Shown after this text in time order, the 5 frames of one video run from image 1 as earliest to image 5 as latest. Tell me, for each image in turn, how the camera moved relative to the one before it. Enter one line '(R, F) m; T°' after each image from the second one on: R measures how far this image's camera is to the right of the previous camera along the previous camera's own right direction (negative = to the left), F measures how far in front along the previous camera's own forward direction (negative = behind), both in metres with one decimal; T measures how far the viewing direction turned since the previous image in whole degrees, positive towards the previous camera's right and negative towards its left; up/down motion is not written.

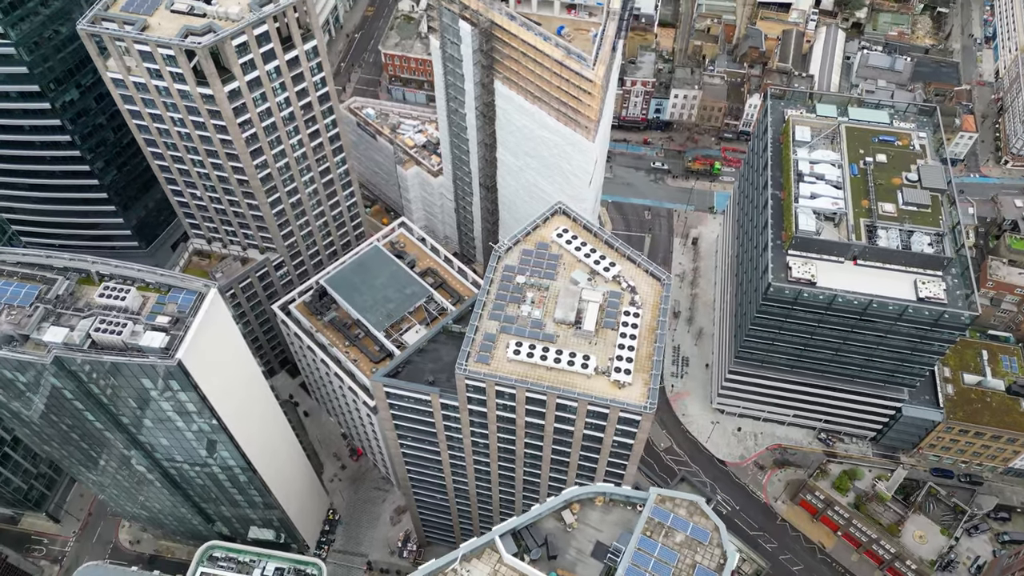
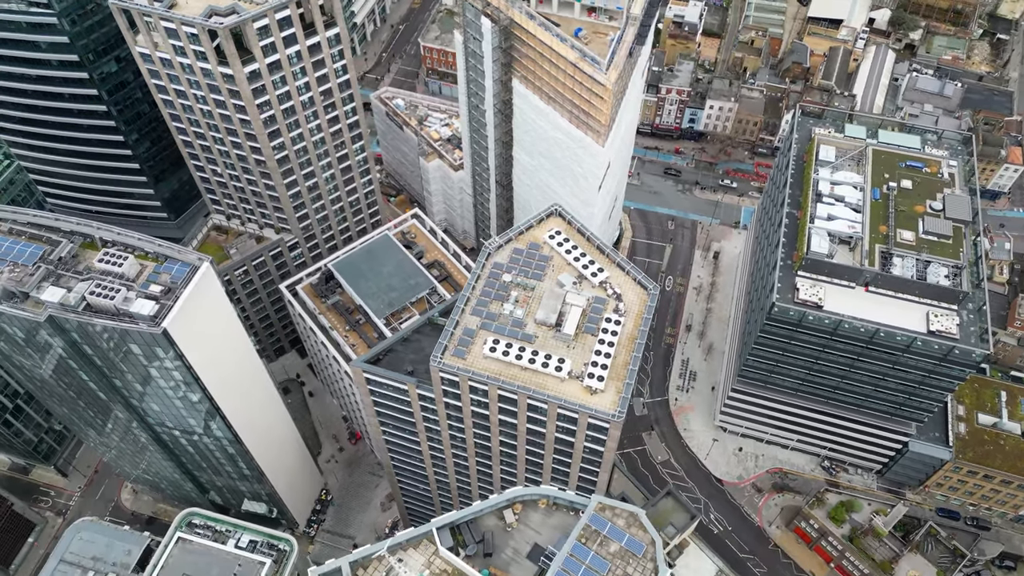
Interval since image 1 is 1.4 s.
(+8.7, +0.1) m; -3°
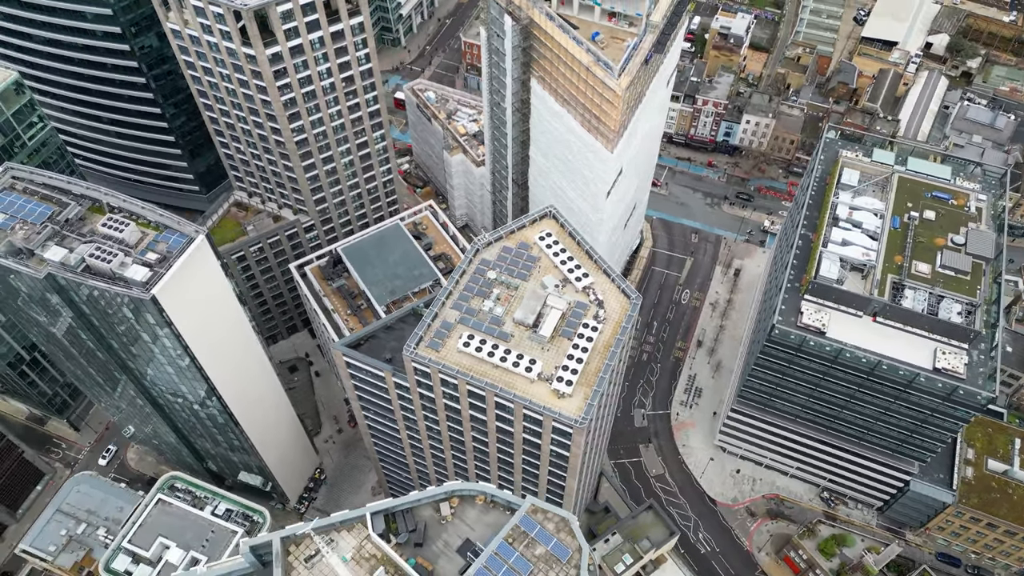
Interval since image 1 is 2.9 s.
(+9.5, +0.1) m; -4°
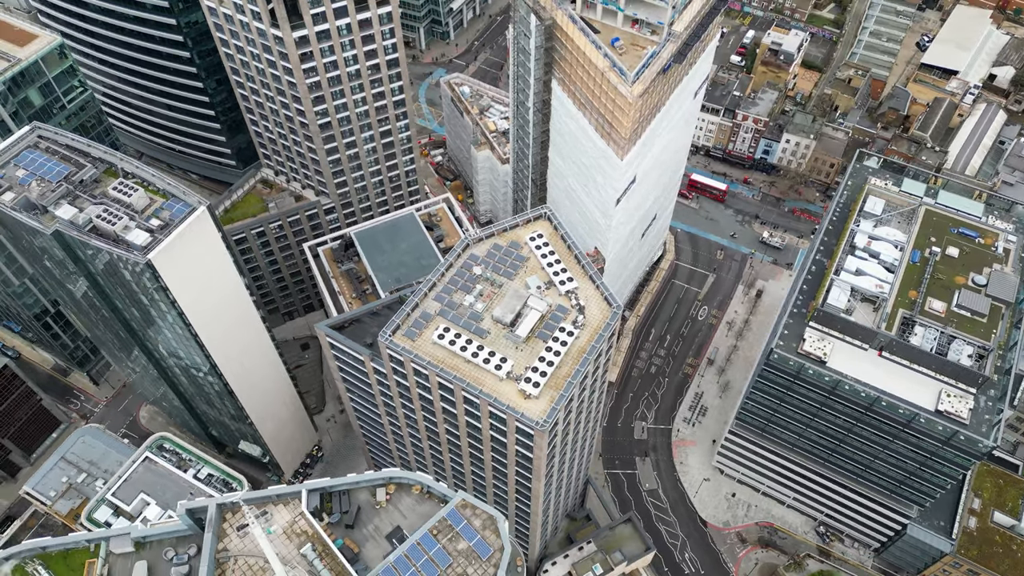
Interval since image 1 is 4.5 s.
(+10.0, +0.1) m; -4°
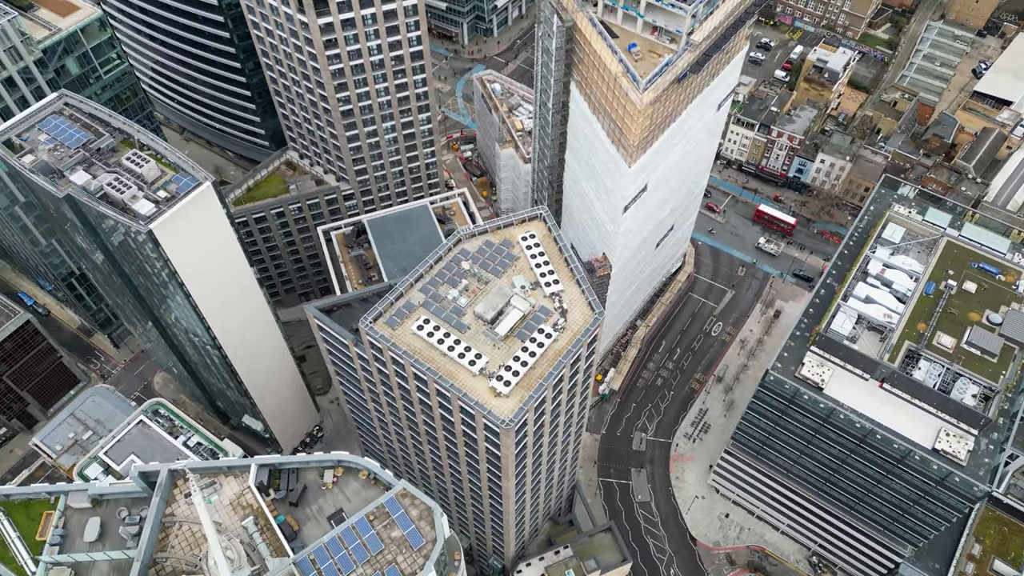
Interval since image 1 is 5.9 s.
(+8.9, +0.1) m; -4°
